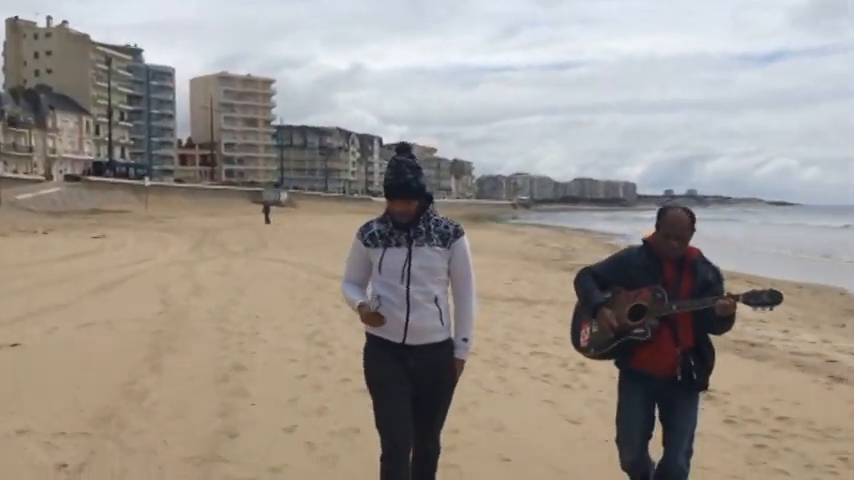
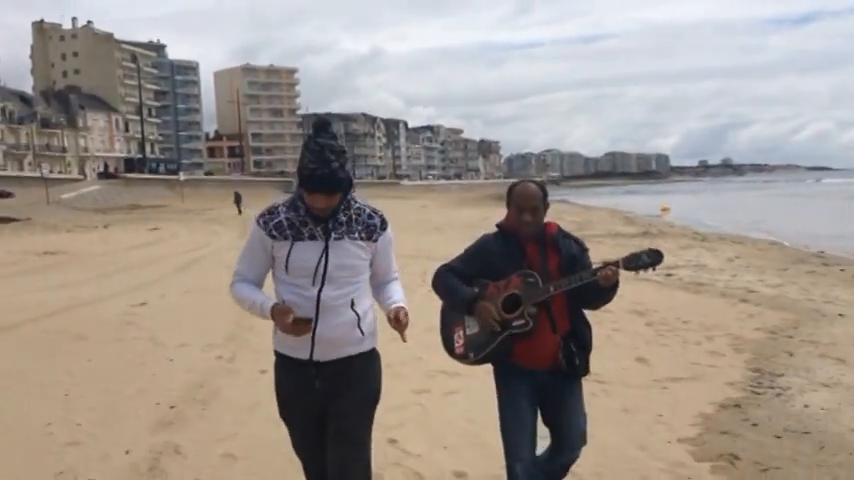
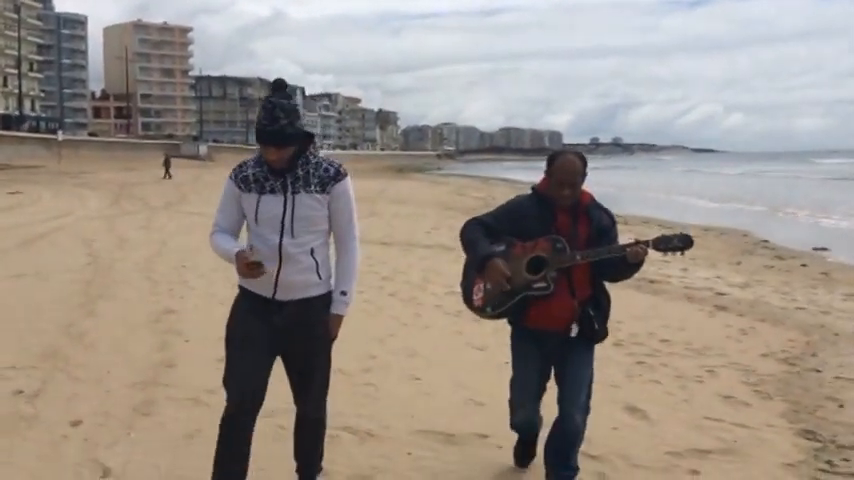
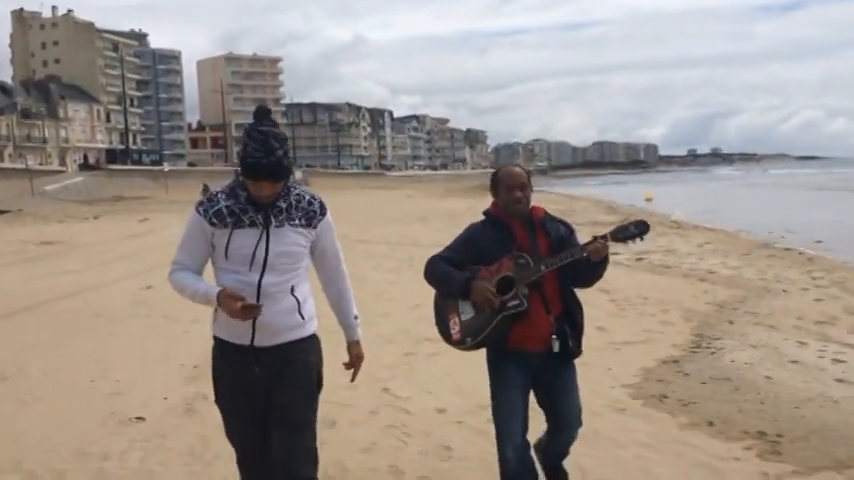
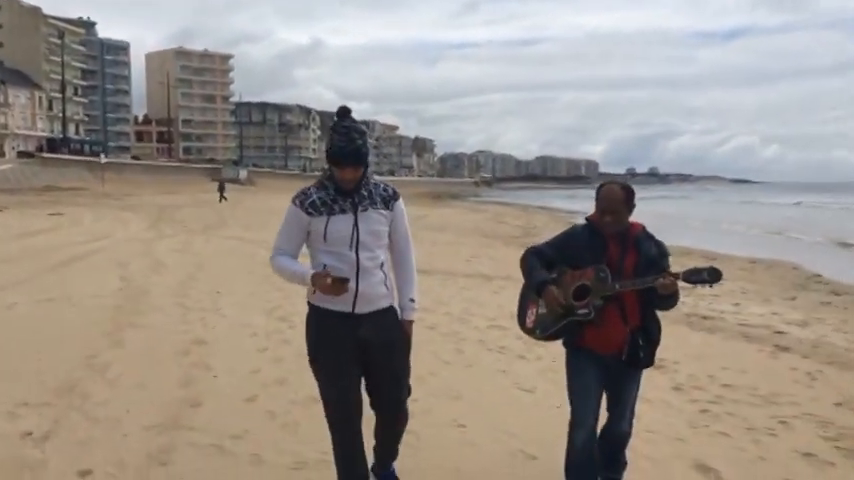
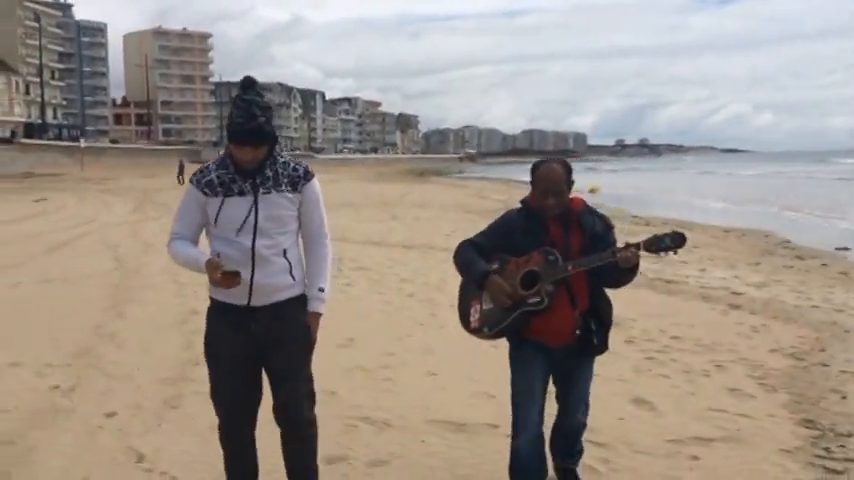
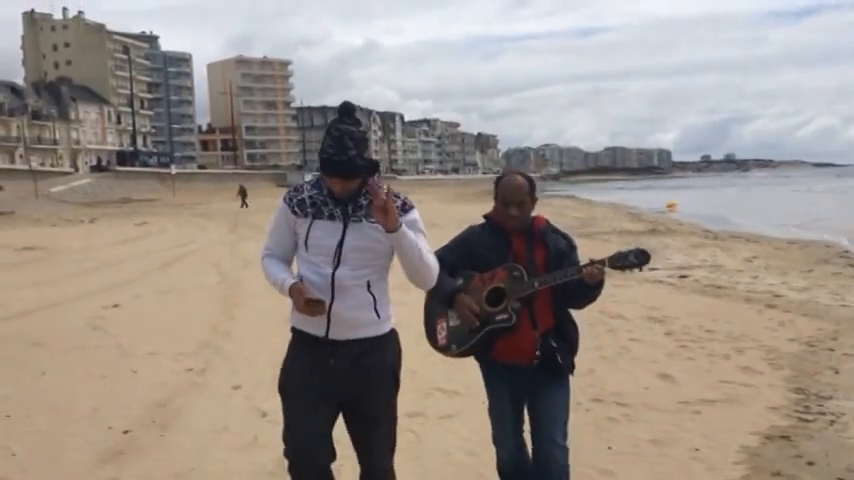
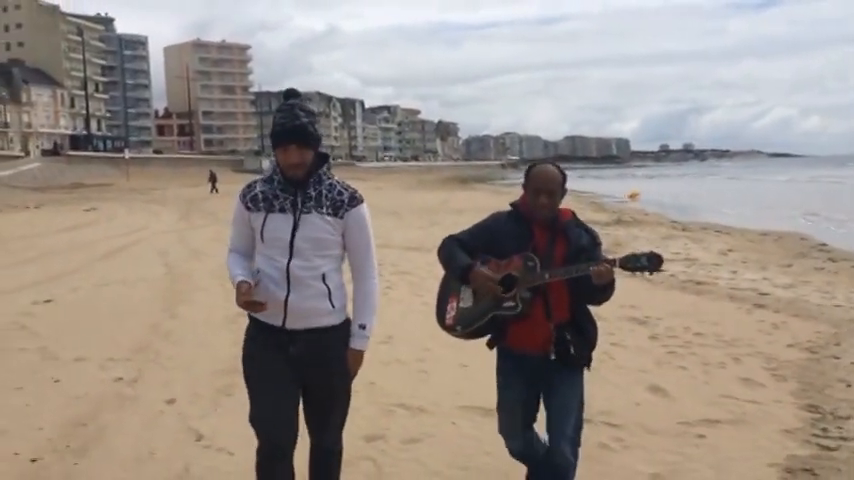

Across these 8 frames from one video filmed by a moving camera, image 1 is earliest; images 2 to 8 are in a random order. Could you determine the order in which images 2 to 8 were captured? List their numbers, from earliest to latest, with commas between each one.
5, 3, 6, 8, 7, 2, 4
